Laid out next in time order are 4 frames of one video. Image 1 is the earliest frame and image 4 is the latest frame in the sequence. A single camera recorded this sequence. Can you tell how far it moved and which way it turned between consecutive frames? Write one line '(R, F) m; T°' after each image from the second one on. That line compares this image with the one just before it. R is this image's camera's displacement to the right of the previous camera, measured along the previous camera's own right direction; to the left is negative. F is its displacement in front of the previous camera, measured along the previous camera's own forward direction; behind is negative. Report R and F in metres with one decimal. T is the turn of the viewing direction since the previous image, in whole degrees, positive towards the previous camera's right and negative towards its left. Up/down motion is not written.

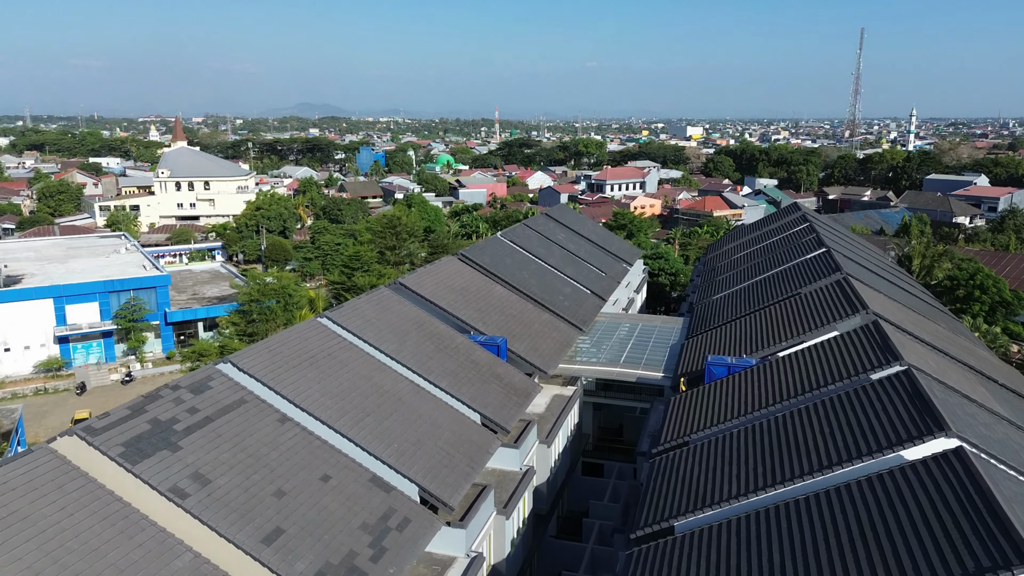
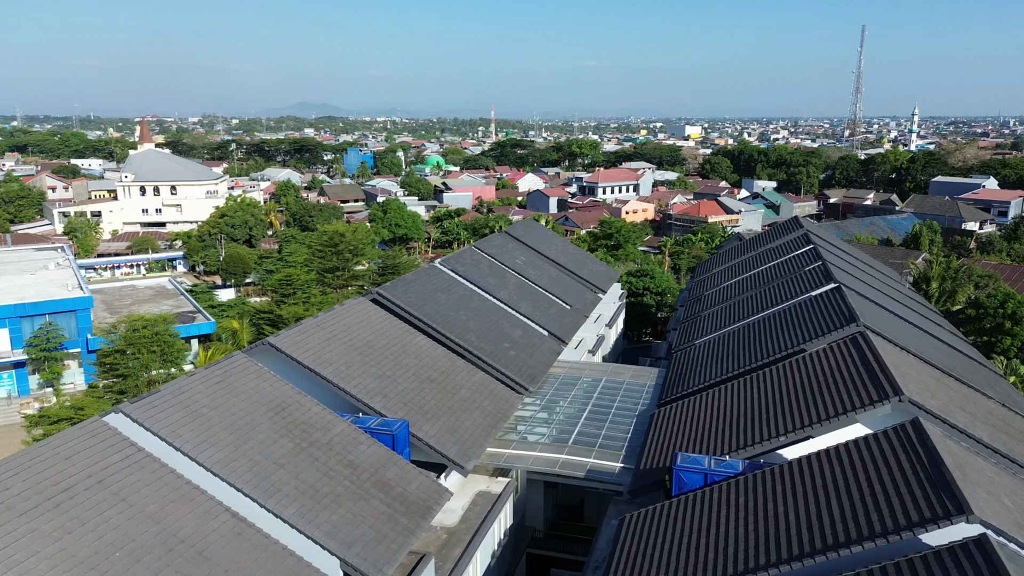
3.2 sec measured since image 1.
(+0.8, +3.1) m; 0°
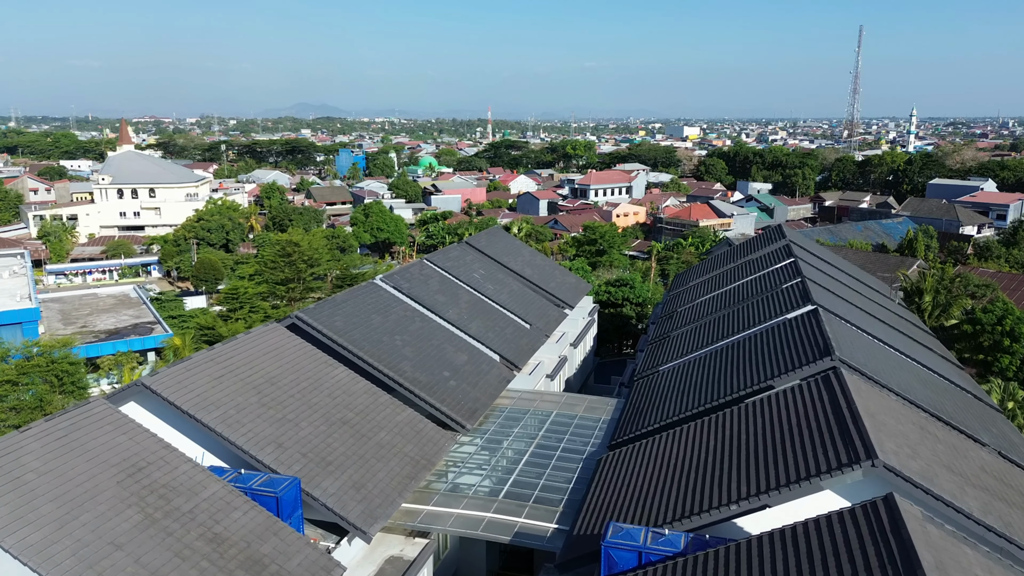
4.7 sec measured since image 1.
(+0.7, +1.3) m; 0°
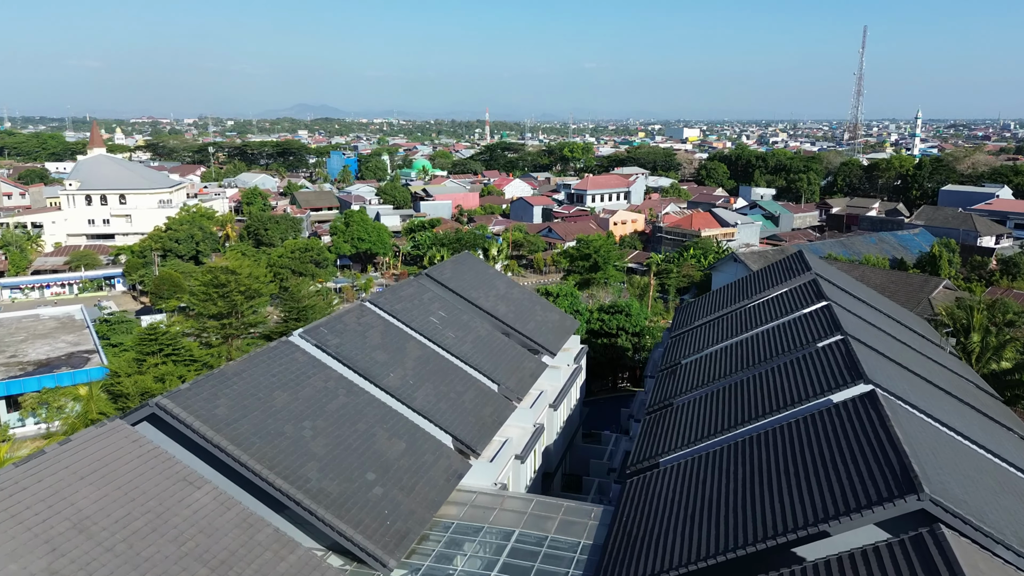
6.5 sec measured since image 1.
(+0.4, +3.0) m; 0°
